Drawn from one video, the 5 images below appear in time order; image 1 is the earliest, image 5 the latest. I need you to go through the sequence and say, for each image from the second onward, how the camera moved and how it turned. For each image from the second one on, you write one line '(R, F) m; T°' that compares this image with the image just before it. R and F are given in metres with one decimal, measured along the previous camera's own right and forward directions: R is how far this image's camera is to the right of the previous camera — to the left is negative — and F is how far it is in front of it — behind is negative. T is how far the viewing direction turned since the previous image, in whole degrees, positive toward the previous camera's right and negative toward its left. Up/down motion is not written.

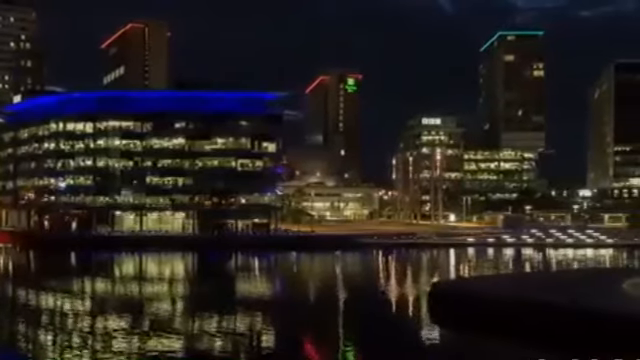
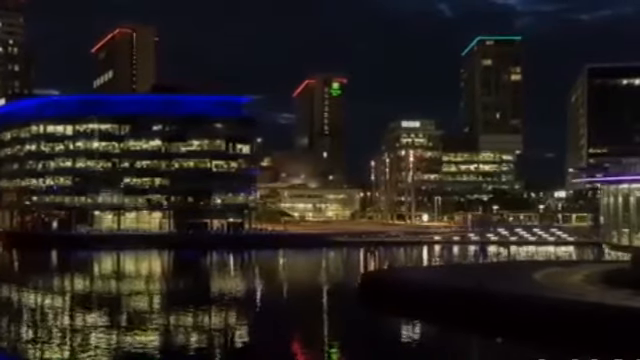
(+1.4, -2.0) m; 0°
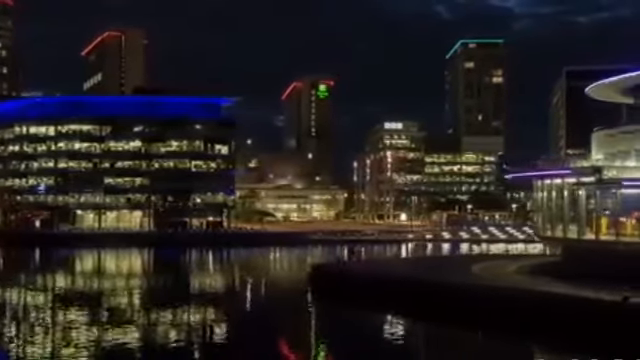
(+1.2, -1.4) m; 0°
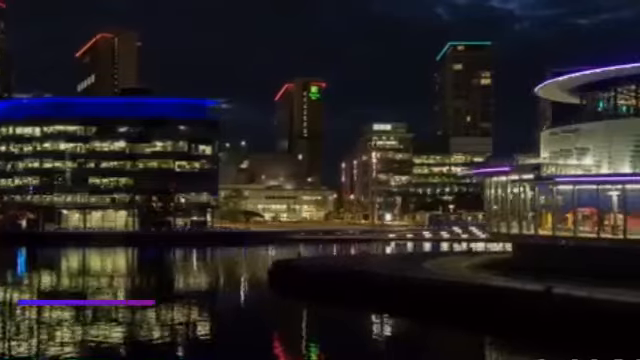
(+1.1, -0.8) m; 0°
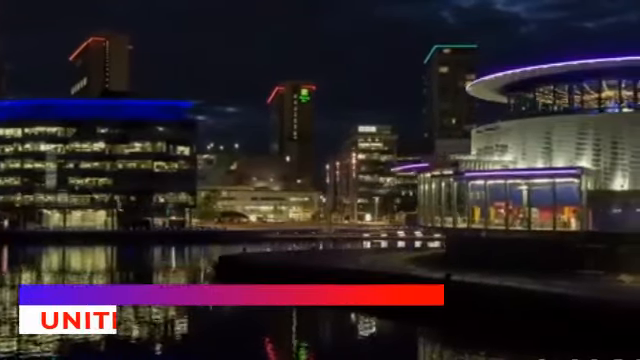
(+1.6, -1.1) m; 0°
